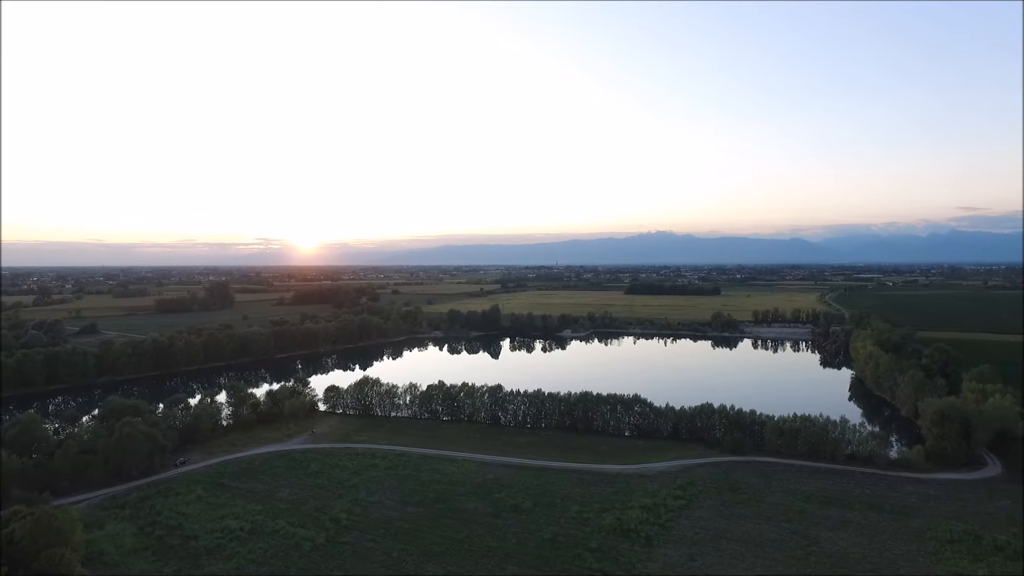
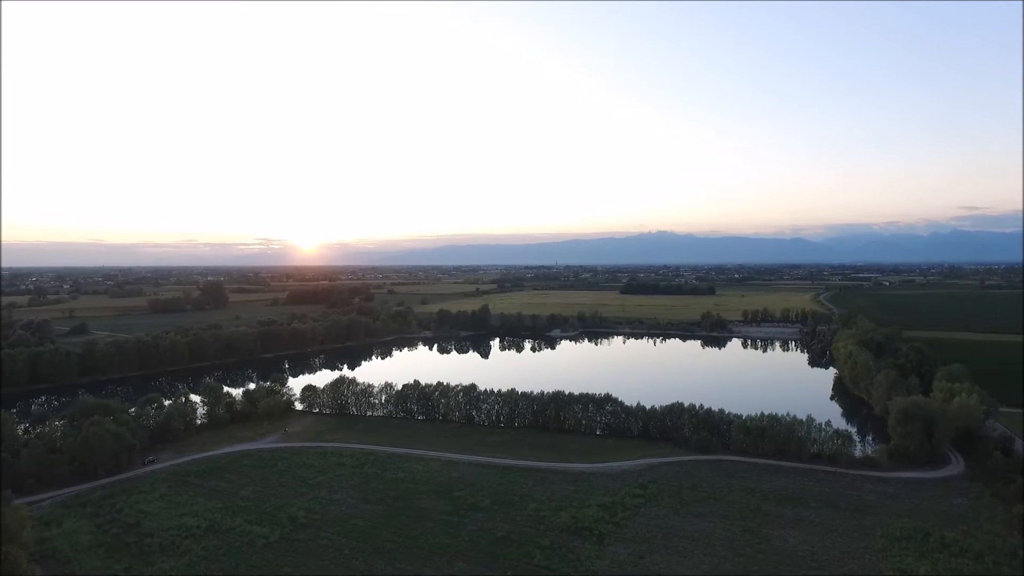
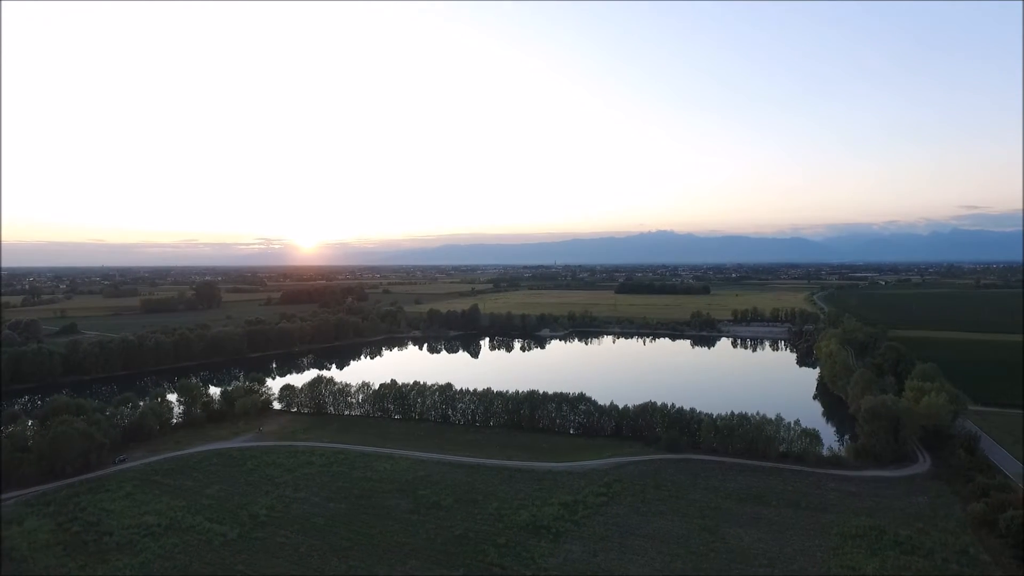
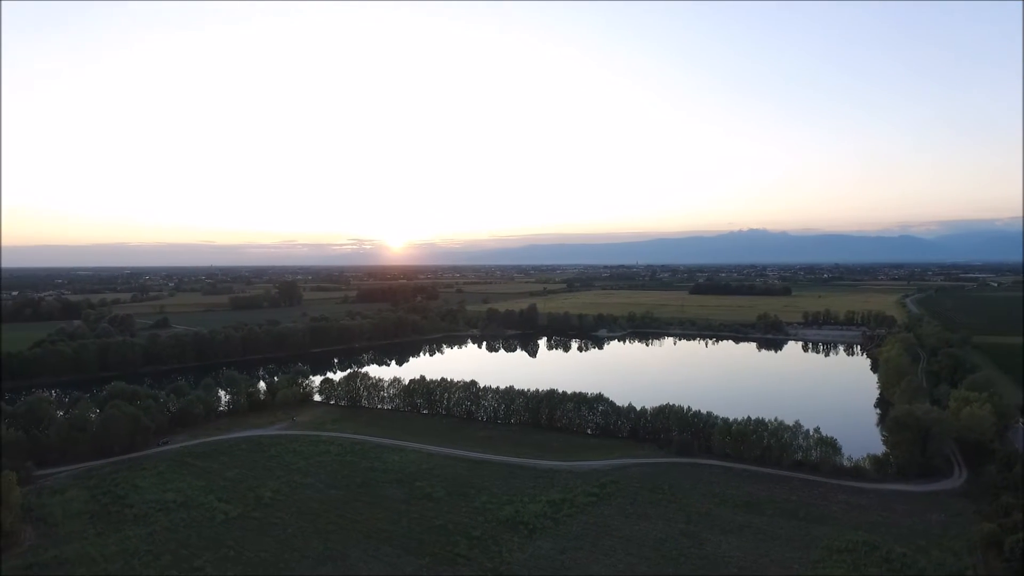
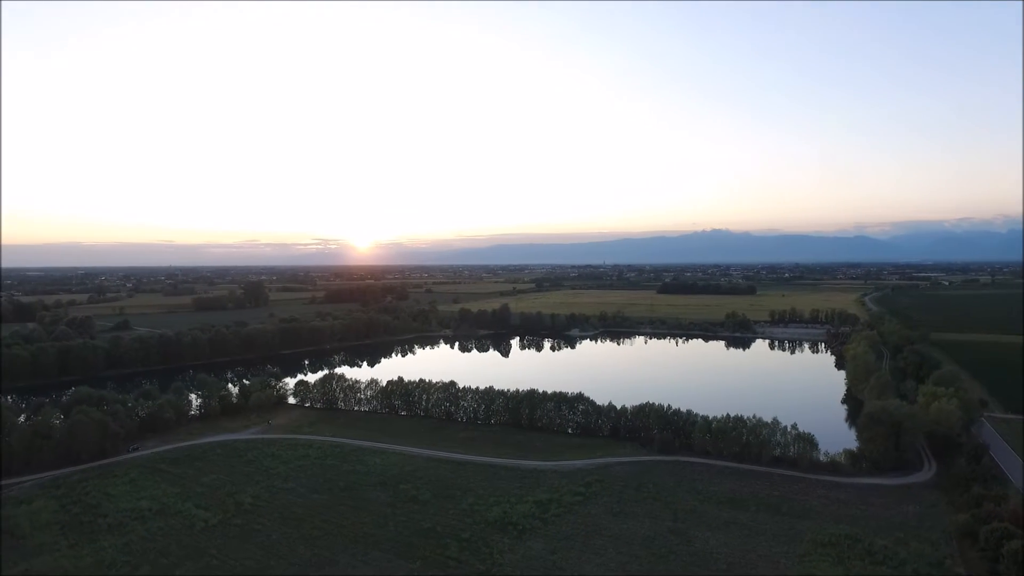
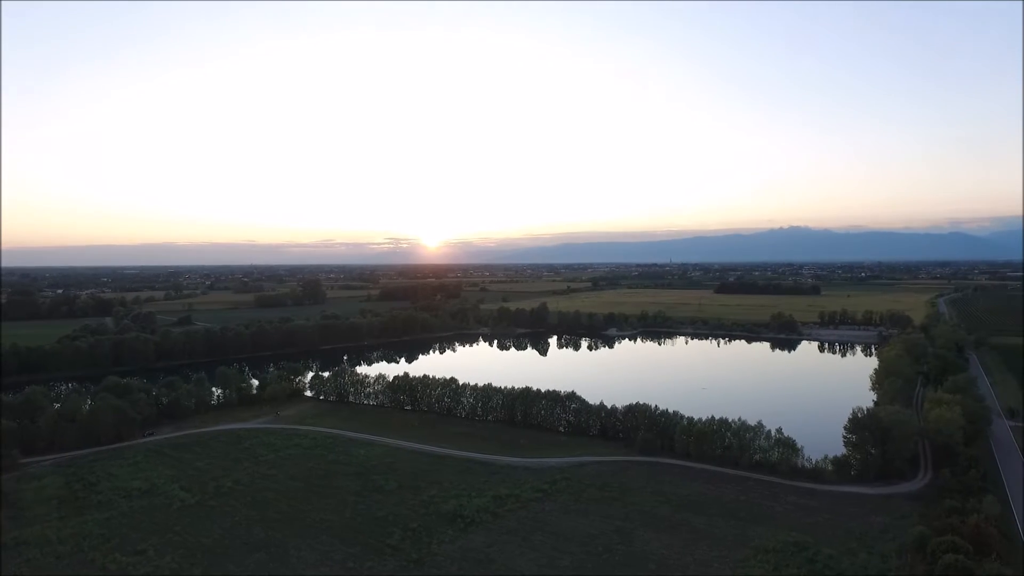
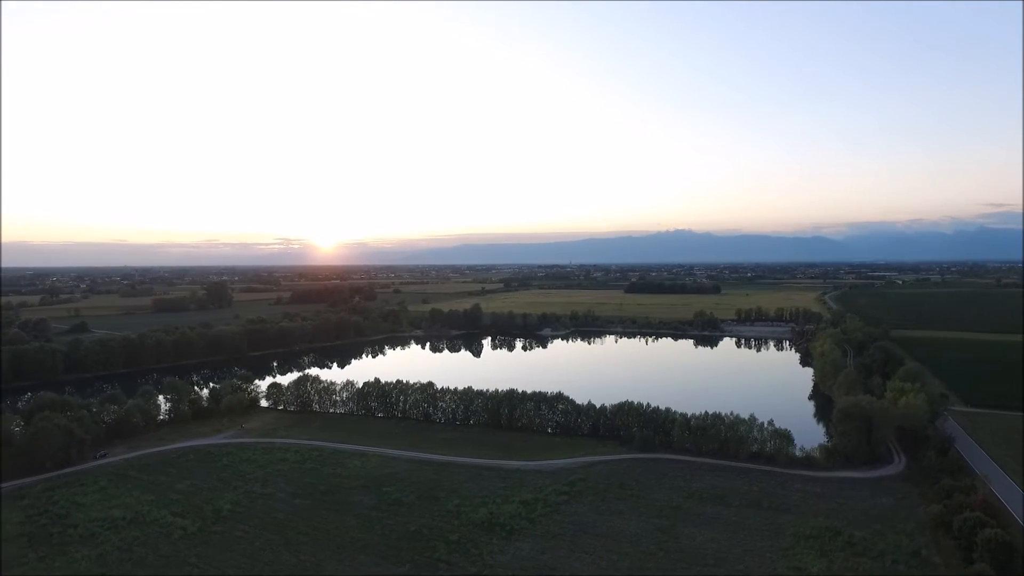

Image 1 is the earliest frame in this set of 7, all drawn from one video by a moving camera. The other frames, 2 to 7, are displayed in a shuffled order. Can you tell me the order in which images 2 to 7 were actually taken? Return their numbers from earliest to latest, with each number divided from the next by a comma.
2, 3, 7, 5, 4, 6
